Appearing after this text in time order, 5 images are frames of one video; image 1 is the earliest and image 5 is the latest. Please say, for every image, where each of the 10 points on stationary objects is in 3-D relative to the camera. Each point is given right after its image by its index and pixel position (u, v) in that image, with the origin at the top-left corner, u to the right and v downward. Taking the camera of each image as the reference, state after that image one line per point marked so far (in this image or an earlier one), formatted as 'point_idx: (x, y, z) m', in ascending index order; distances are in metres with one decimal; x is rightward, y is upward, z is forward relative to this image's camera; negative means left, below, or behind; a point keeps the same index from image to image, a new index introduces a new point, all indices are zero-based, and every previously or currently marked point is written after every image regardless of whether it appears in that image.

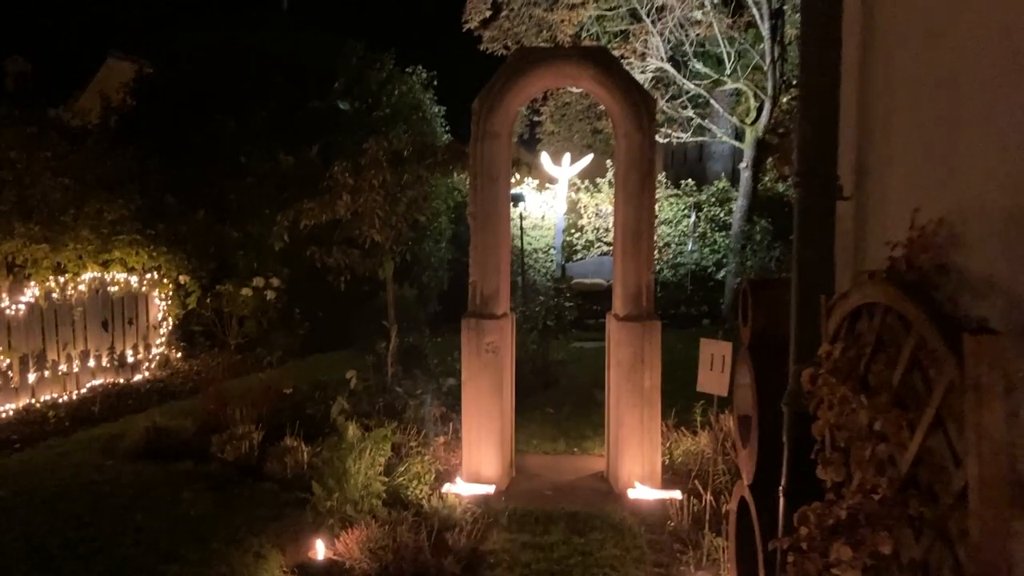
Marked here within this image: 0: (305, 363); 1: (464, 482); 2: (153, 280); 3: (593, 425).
0: (-2.5, -0.9, +11.1) m
1: (-0.3, -1.2, +6.0) m
2: (-4.1, +0.1, +10.6) m
3: (+0.7, -1.2, +8.0) m
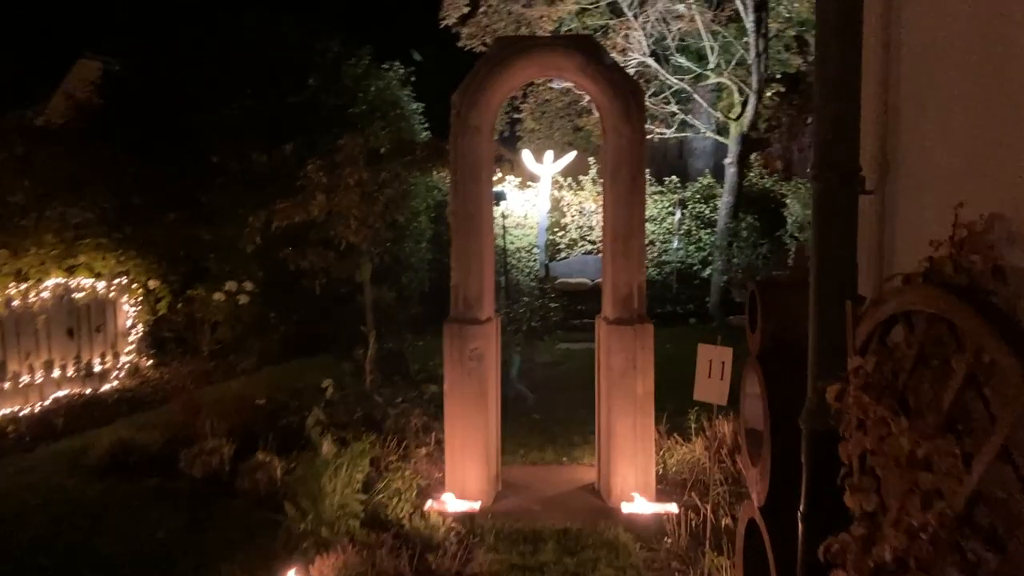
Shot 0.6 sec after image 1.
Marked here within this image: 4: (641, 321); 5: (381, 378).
0: (-2.7, -0.9, +10.8) m
1: (-0.4, -1.3, +5.7) m
2: (-4.2, 0.0, +10.2) m
3: (+0.6, -1.2, +7.6) m
4: (+0.8, -0.2, +5.6) m
5: (-1.1, -0.8, +8.1) m
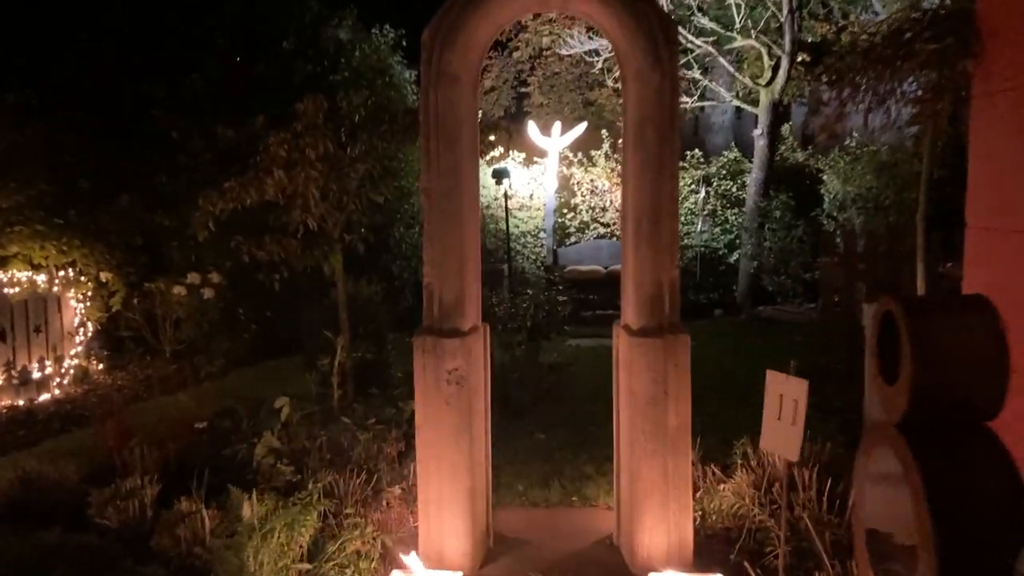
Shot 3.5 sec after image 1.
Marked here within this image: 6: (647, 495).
0: (-2.6, -0.9, +9.4) m
1: (-0.4, -1.3, +4.3) m
2: (-4.2, +0.1, +8.9) m
3: (+0.6, -1.1, +6.3) m
4: (+0.7, -0.2, +4.2) m
5: (-1.1, -0.7, +6.8) m
6: (+0.6, -1.0, +4.3) m
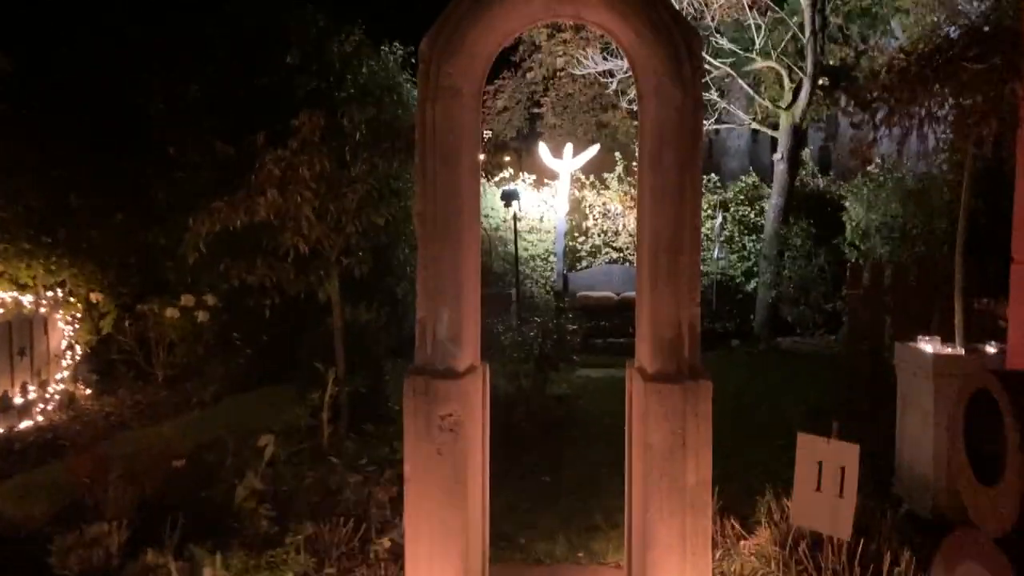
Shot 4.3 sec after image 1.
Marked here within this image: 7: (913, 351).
0: (-2.6, -1.1, +9.0) m
1: (-0.4, -1.4, +3.9) m
2: (-4.2, -0.1, +8.5) m
3: (+0.6, -1.3, +5.8) m
4: (+0.7, -0.4, +3.8) m
5: (-1.1, -0.9, +6.3) m
6: (+0.6, -1.1, +3.8) m
7: (+2.4, -0.4, +5.7) m
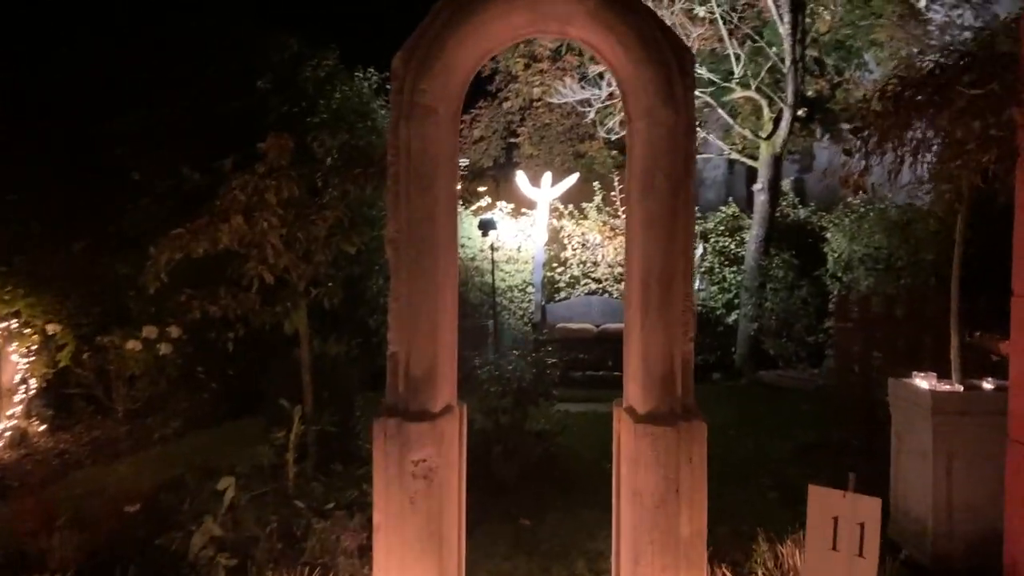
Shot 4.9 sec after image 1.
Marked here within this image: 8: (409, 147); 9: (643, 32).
0: (-2.8, -1.4, +8.6) m
1: (-0.5, -1.6, +3.5) m
2: (-4.4, -0.4, +8.1) m
3: (+0.4, -1.5, +5.5) m
4: (+0.7, -0.5, +3.5) m
5: (-1.3, -1.1, +6.0) m
6: (+0.5, -1.2, +3.5) m
7: (+2.3, -0.6, +5.4) m
8: (-0.4, +0.5, +3.6) m
9: (+0.5, +1.0, +3.5) m
